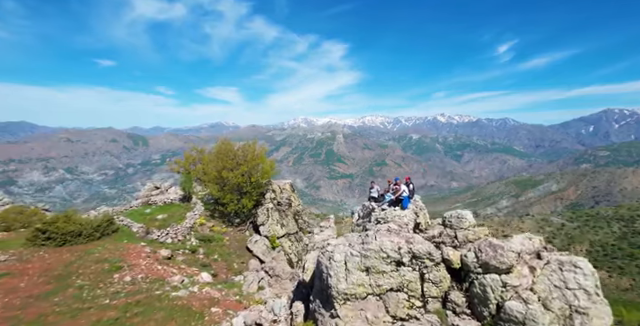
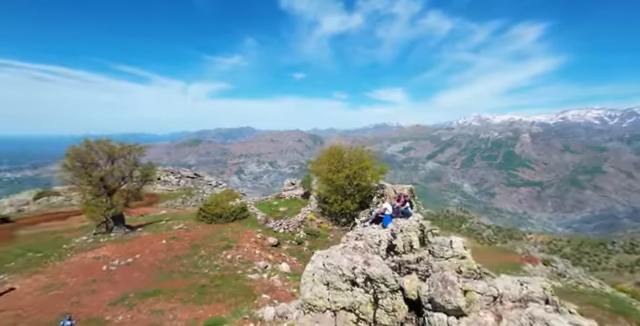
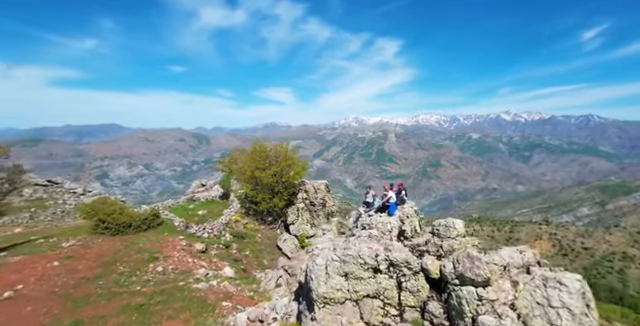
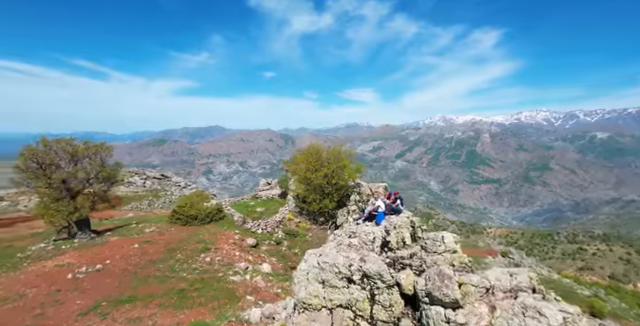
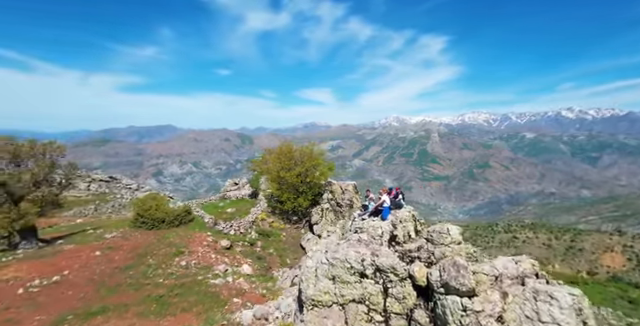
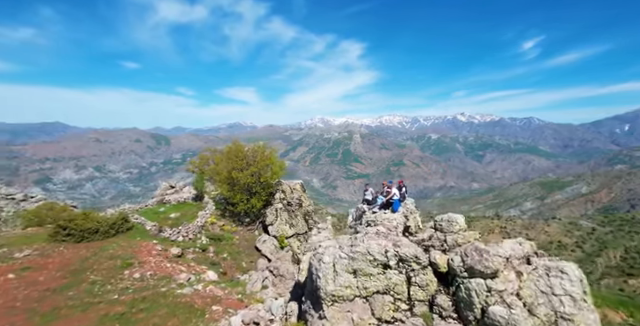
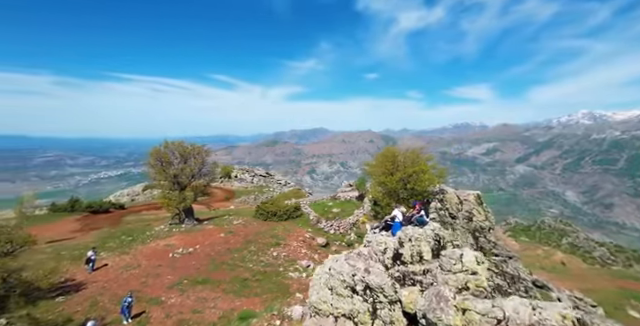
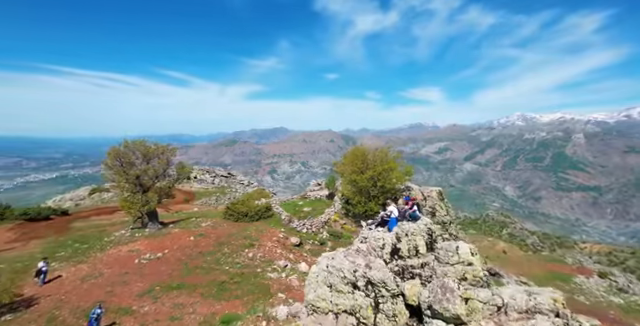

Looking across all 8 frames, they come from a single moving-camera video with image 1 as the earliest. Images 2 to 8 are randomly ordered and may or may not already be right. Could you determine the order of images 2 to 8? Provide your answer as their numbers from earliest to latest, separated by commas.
6, 3, 5, 4, 2, 8, 7
